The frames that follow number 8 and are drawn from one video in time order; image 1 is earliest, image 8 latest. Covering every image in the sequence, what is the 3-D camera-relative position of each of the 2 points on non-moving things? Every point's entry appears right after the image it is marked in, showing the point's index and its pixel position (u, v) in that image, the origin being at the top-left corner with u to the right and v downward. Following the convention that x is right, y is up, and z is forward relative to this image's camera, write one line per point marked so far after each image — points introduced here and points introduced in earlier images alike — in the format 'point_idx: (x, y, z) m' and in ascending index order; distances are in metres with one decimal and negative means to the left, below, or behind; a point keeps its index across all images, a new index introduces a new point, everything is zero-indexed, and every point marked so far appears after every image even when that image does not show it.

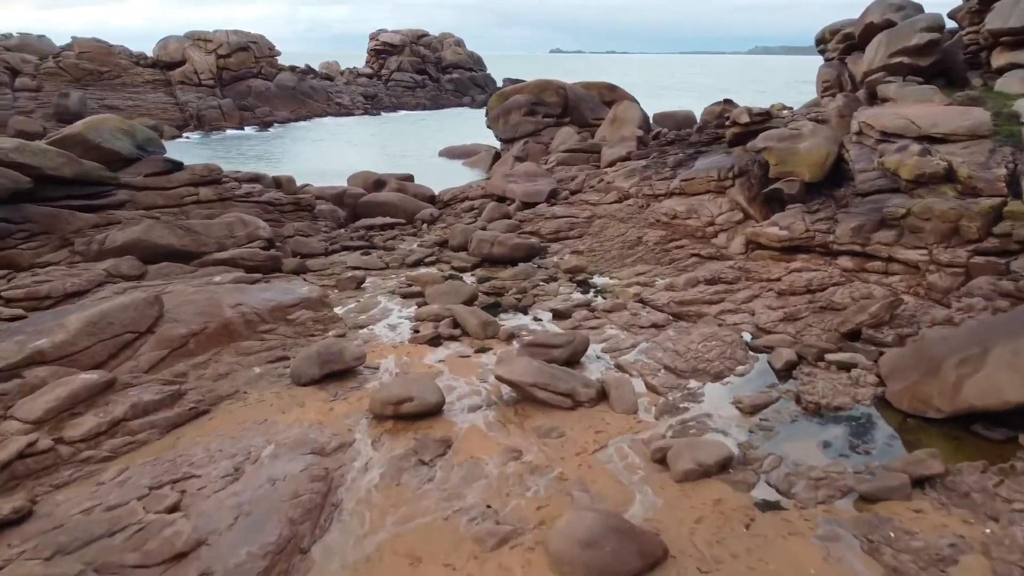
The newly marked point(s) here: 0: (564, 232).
0: (+0.7, +0.7, +10.4) m
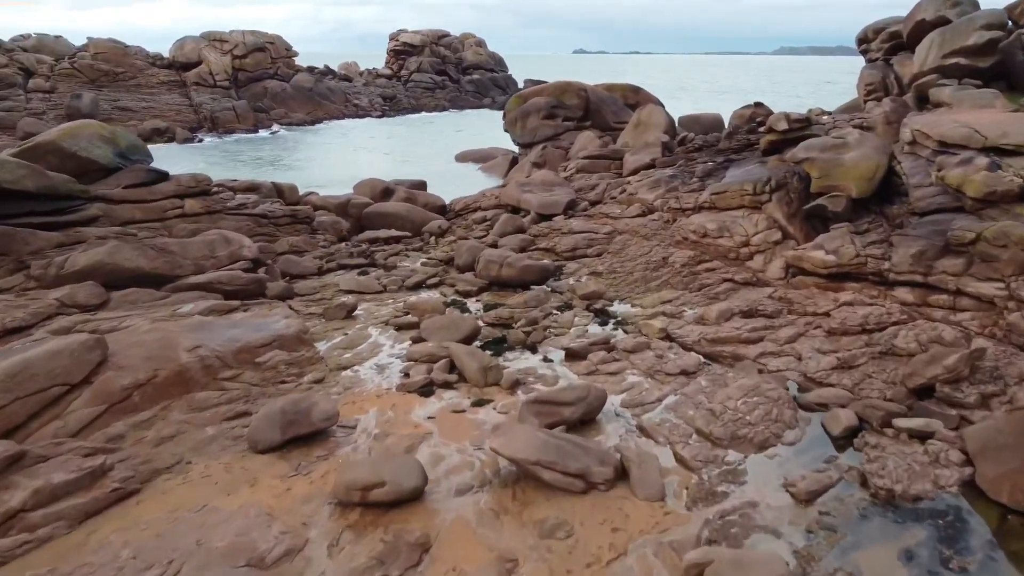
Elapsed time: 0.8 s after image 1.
0: (+0.8, +0.4, +9.5) m
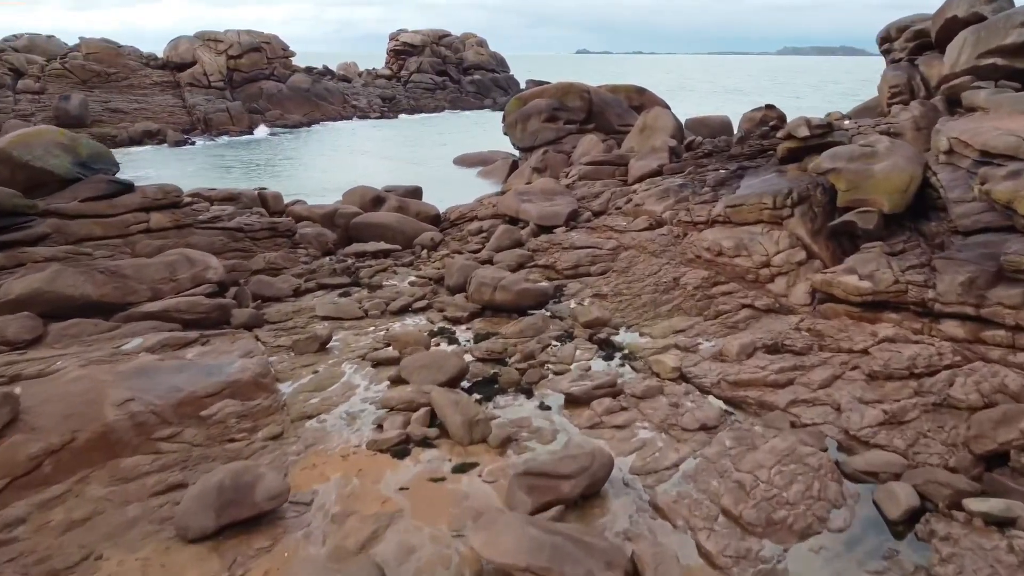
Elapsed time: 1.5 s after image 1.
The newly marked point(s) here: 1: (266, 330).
0: (+0.8, +0.2, +8.7) m
1: (-2.0, -0.3, +6.6) m
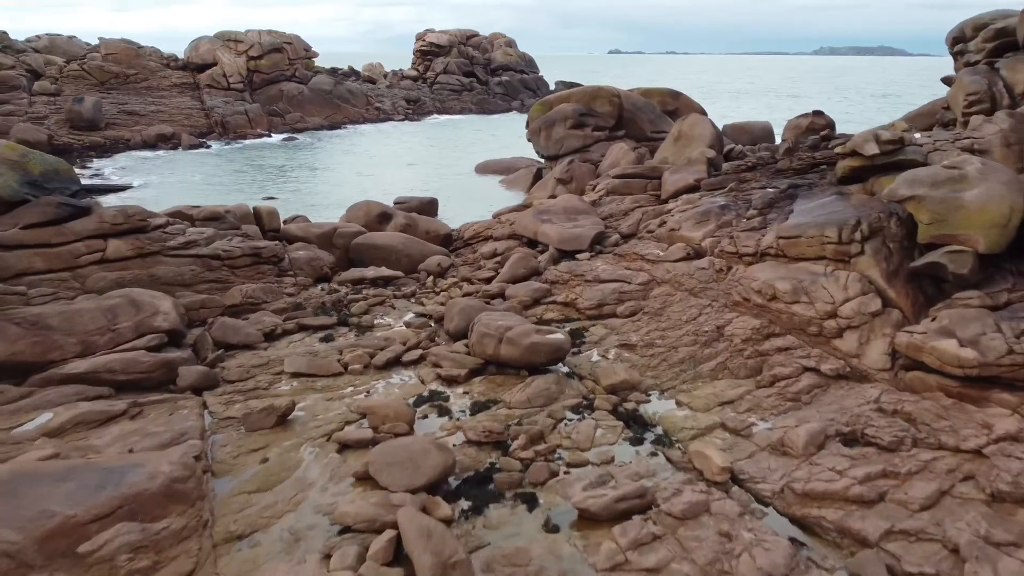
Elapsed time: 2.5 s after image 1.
0: (+0.9, -0.2, +7.5) m
1: (-2.0, -0.7, +5.4) m
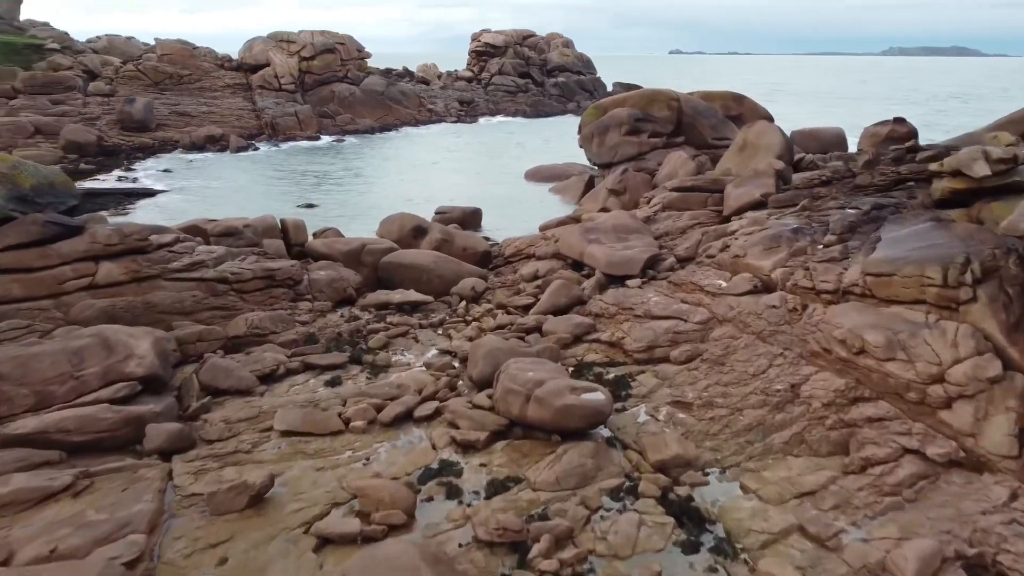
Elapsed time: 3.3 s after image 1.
0: (+1.2, -0.5, +6.4) m
1: (-1.8, -1.0, +4.6) m
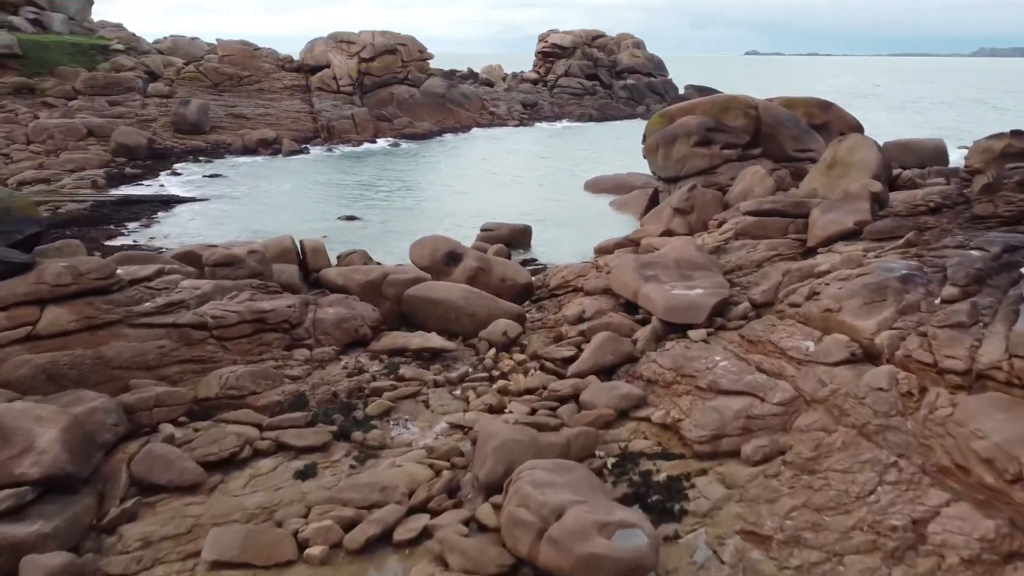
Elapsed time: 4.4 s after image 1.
0: (+1.3, -0.9, +4.9) m
1: (-1.8, -1.3, +3.4) m
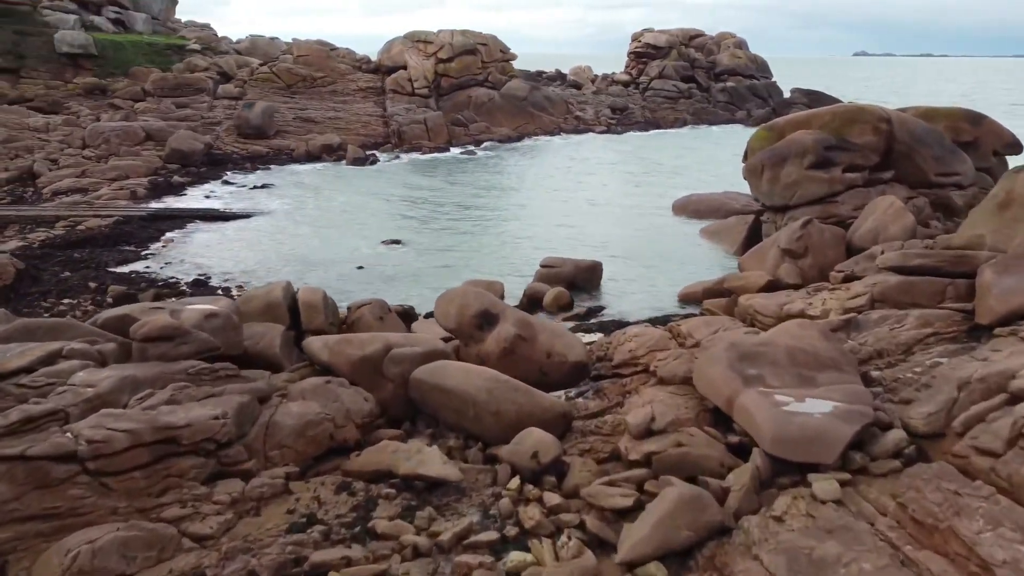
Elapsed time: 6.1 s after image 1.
0: (+1.2, -1.6, +2.5) m
1: (-2.1, -1.9, +1.3) m
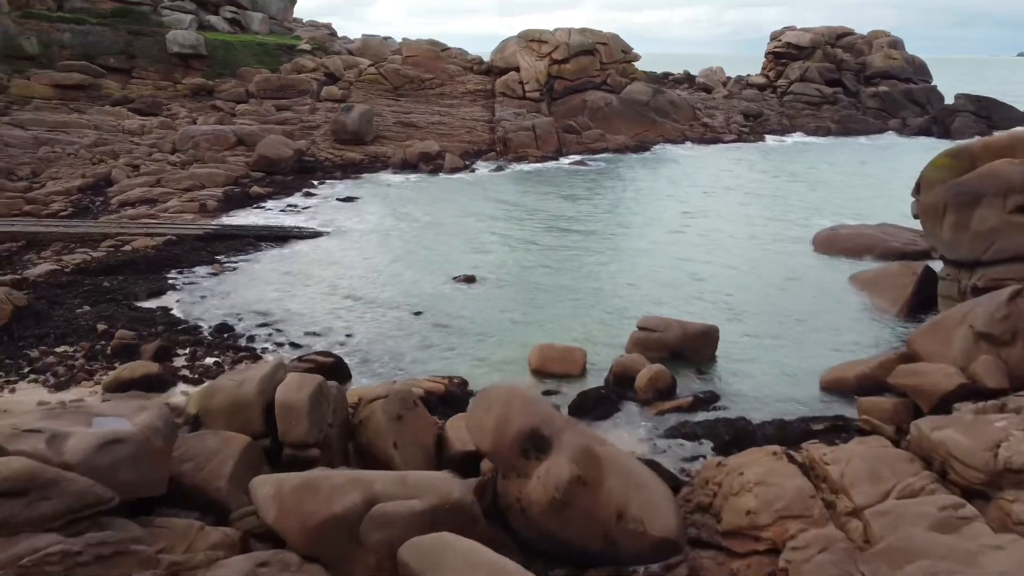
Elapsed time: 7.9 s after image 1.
0: (+0.8, -2.4, +0.1) m
1: (-2.7, -2.5, -0.6) m
